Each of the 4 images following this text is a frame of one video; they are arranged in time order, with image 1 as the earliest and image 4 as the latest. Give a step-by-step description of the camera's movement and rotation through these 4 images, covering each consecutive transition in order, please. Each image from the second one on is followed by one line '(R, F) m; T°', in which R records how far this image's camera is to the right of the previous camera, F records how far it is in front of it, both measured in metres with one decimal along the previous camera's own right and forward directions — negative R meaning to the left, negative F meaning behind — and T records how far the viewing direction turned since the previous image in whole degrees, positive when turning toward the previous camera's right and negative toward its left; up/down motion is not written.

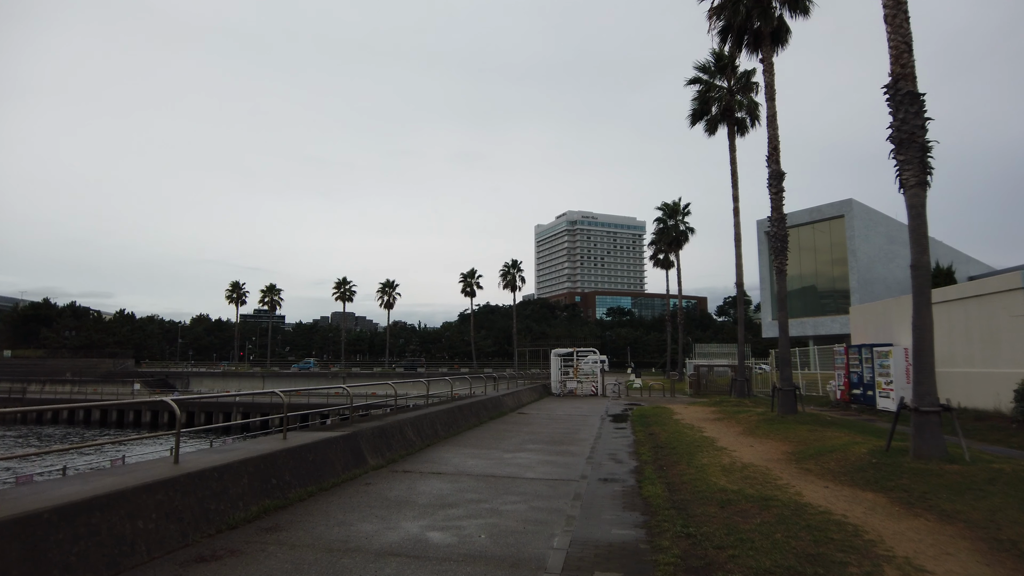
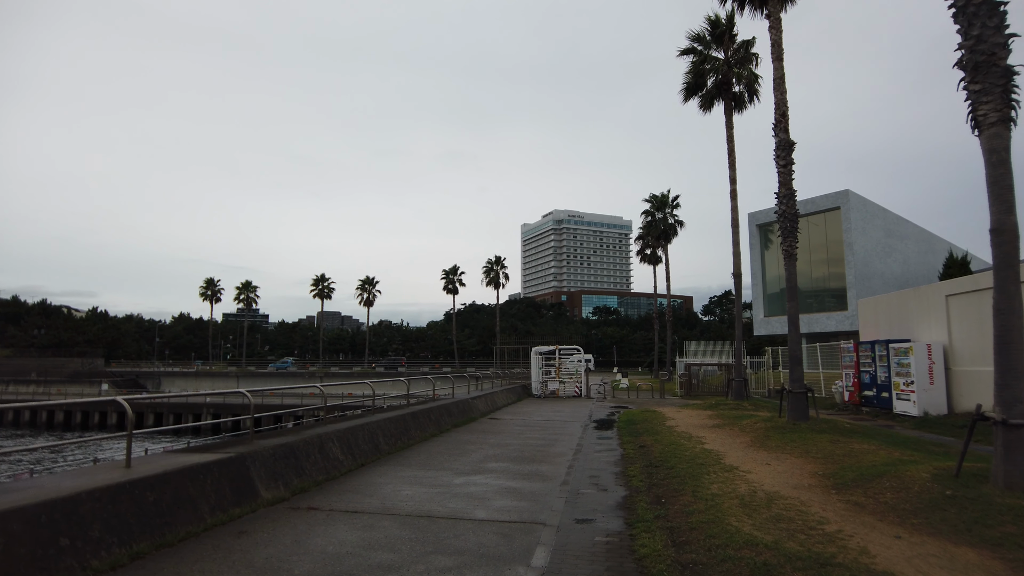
(+0.5, +2.4) m; +1°
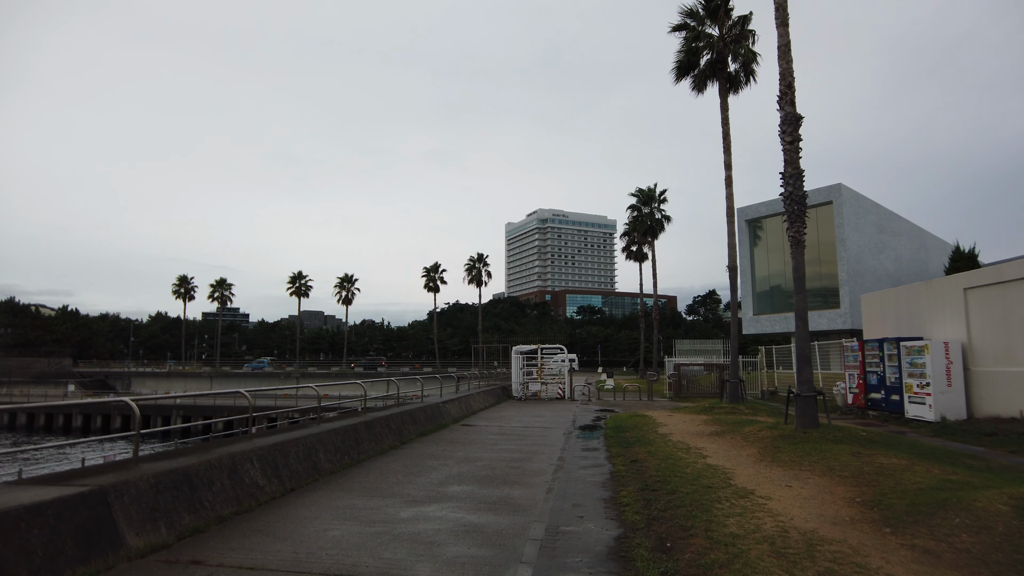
(+0.2, +1.7) m; +1°
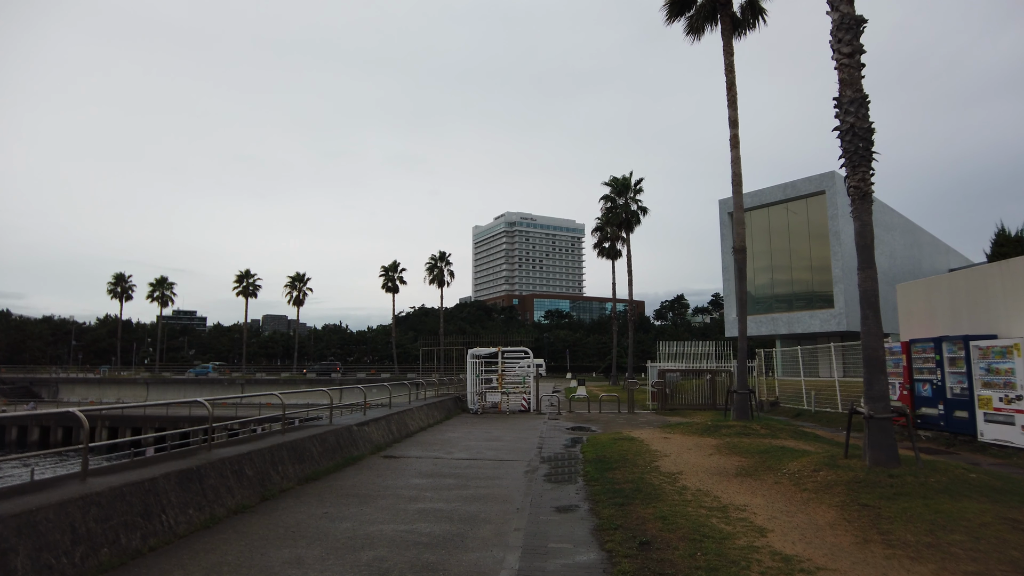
(+0.5, +4.2) m; +3°
